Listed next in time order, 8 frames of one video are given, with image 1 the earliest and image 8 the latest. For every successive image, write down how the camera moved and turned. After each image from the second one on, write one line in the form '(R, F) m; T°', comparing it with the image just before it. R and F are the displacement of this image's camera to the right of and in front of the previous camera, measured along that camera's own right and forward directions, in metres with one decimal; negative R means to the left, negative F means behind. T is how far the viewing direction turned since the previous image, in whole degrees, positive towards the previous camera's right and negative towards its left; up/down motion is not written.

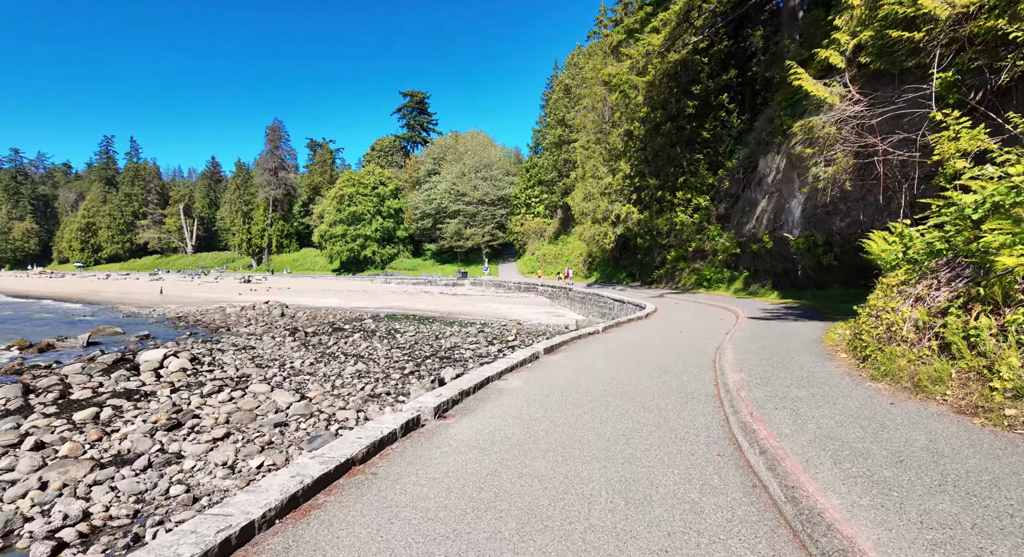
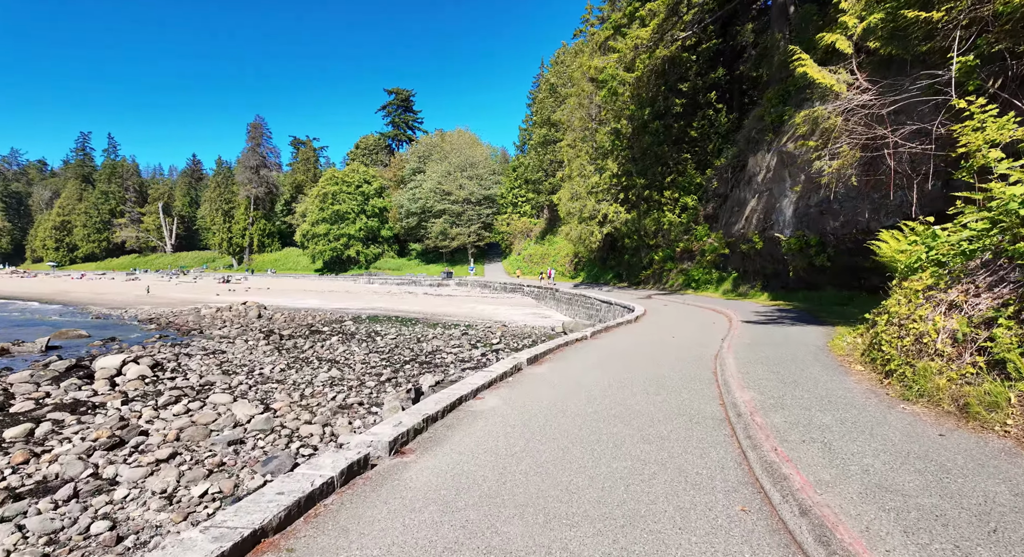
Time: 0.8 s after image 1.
(+0.1, +0.8) m; +1°
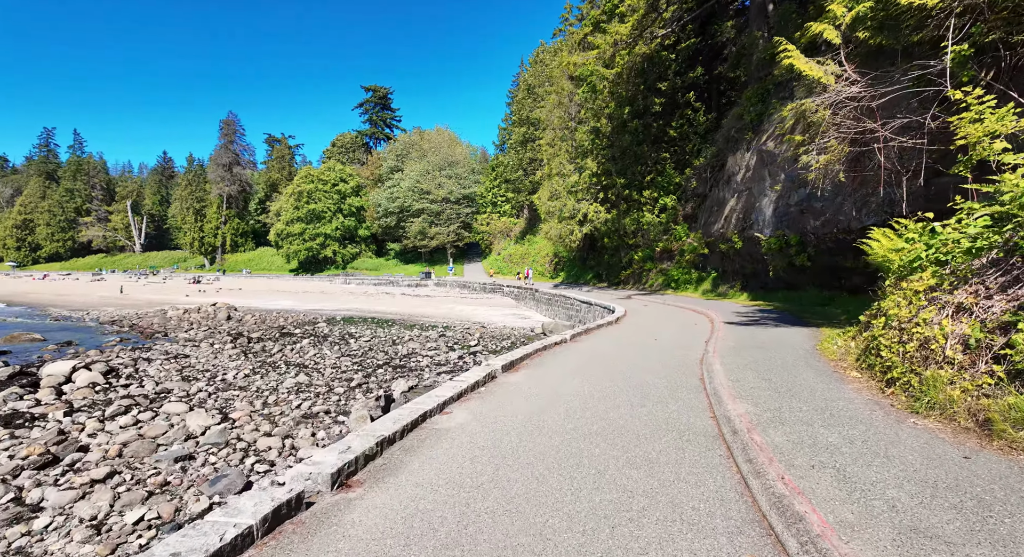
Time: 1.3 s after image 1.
(+0.1, +0.5) m; +2°
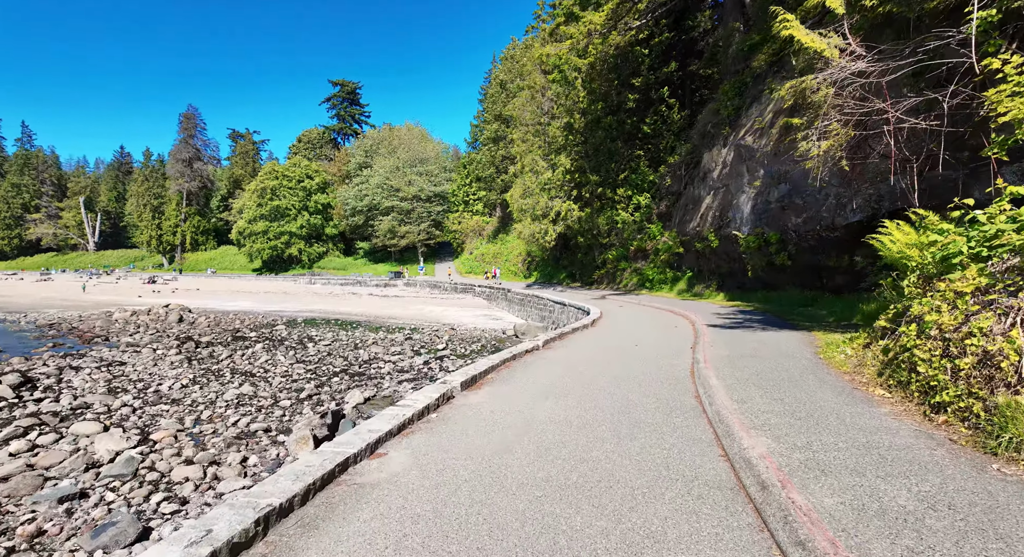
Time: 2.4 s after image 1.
(+0.1, +1.1) m; +3°
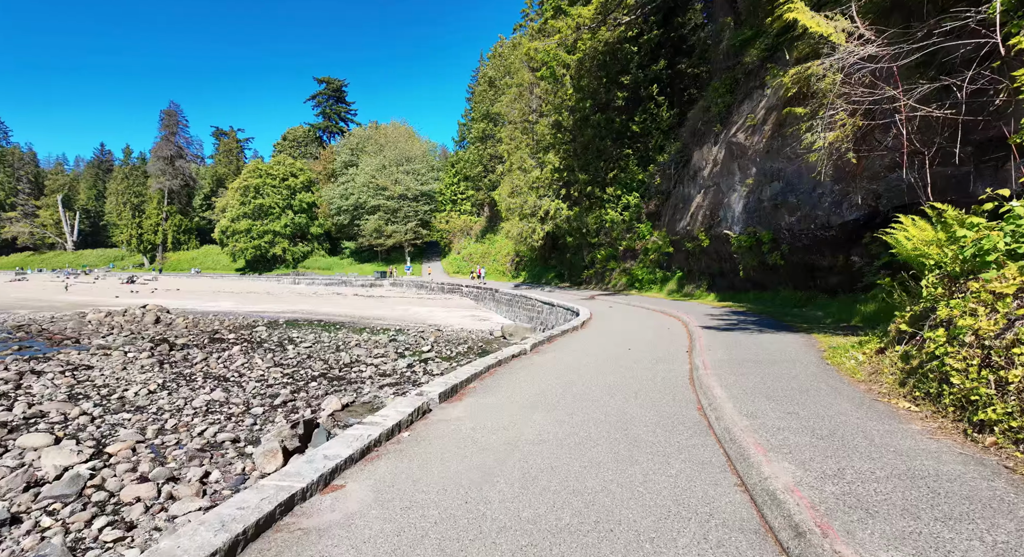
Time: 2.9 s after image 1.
(0.0, +0.6) m; +1°
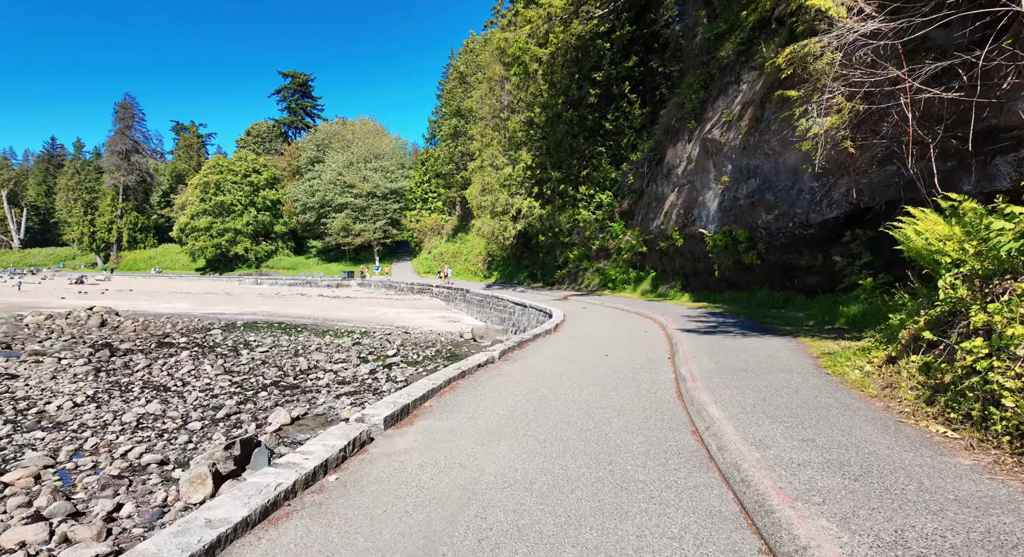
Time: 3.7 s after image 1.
(+0.1, +0.8) m; +3°
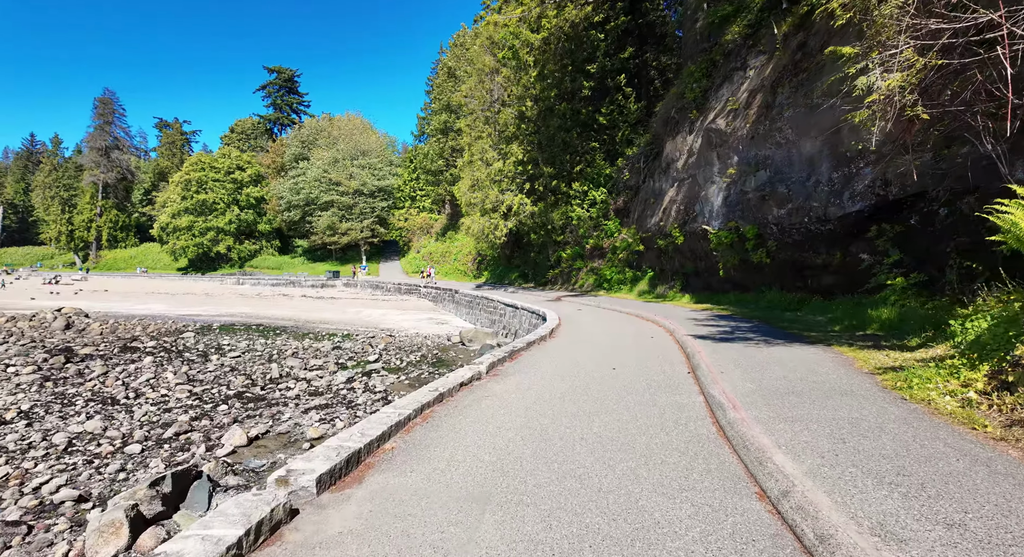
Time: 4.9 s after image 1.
(0.0, +1.3) m; +1°
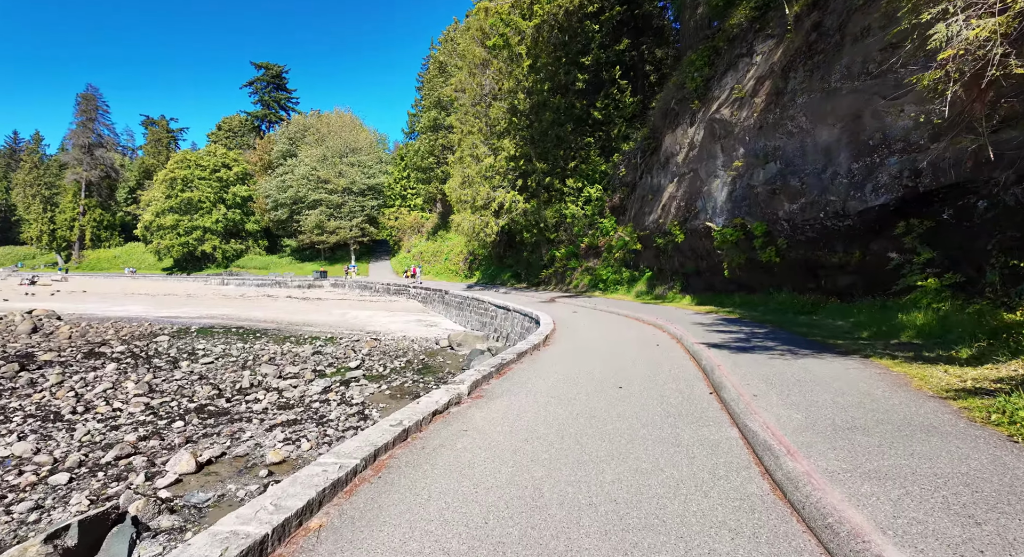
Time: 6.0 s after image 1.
(+0.1, +1.1) m; +1°
